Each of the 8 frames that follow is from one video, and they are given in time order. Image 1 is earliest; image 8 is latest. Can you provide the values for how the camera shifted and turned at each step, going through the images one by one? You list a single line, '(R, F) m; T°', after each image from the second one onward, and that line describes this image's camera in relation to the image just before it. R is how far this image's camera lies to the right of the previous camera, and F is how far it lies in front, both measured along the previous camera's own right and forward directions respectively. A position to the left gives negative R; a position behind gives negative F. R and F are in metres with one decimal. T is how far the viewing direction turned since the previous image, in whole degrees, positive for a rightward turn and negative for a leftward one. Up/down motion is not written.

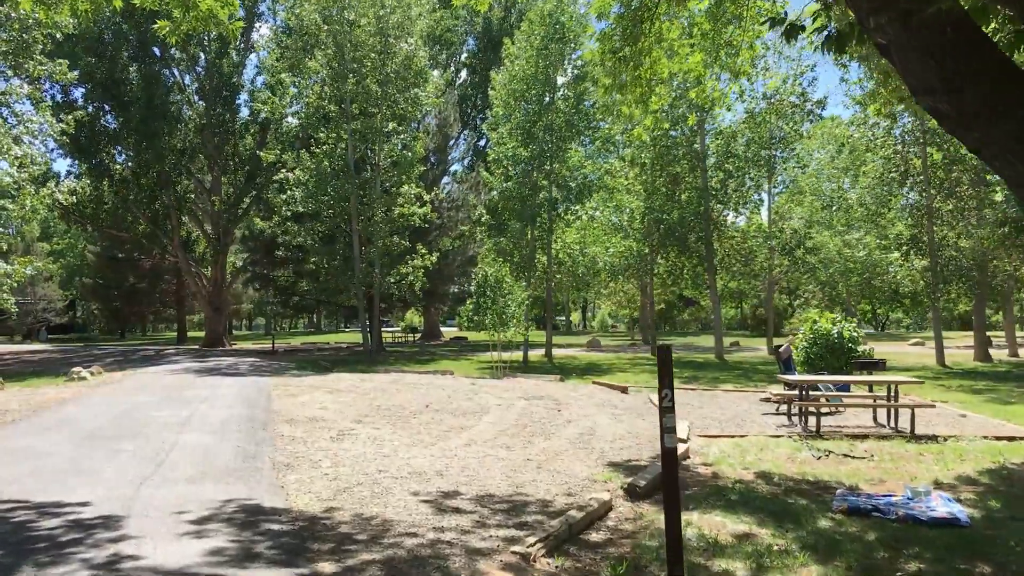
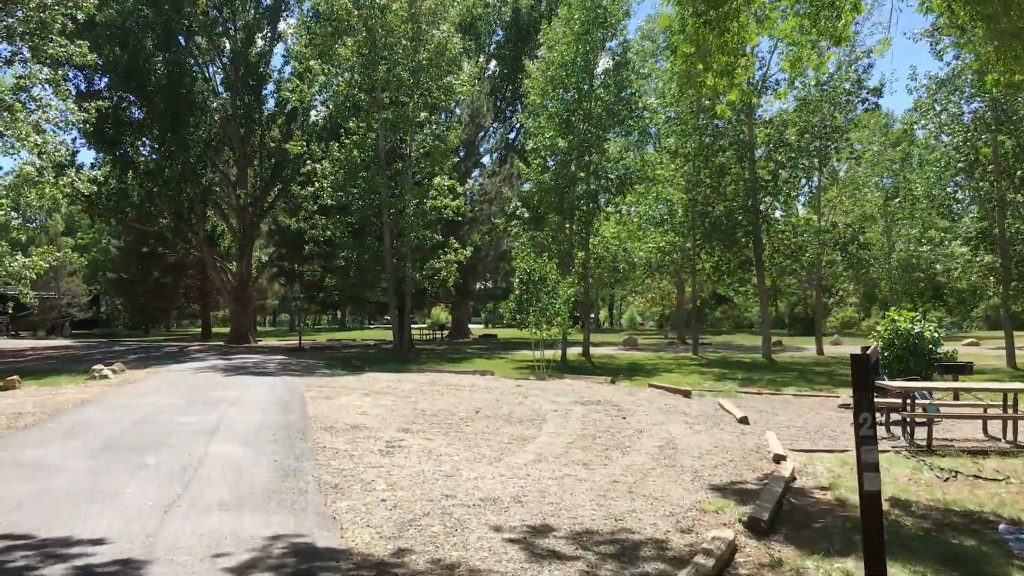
(-0.4, +1.2) m; -1°
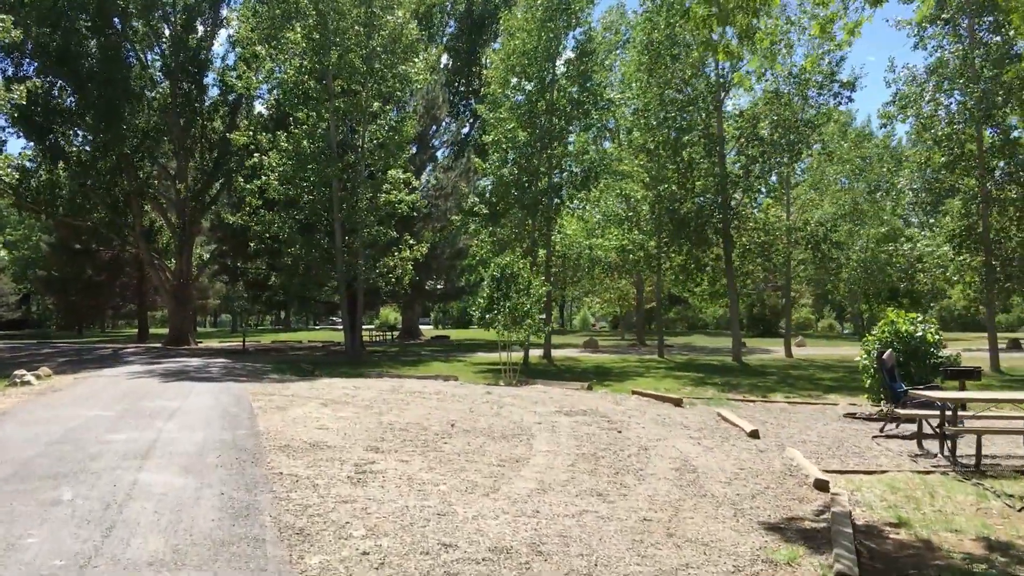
(-0.4, +1.3) m; +3°
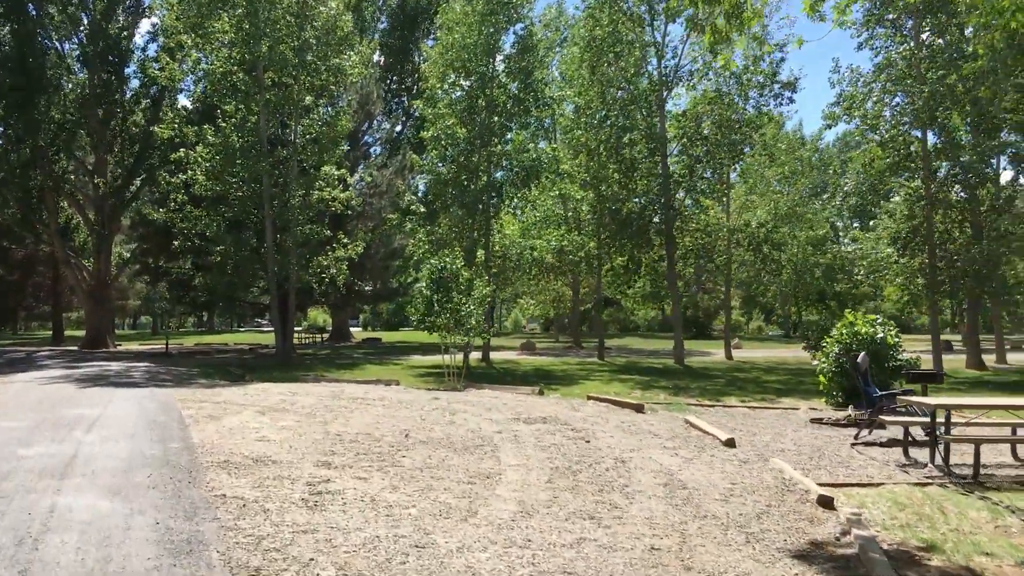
(-0.3, +0.7) m; +4°
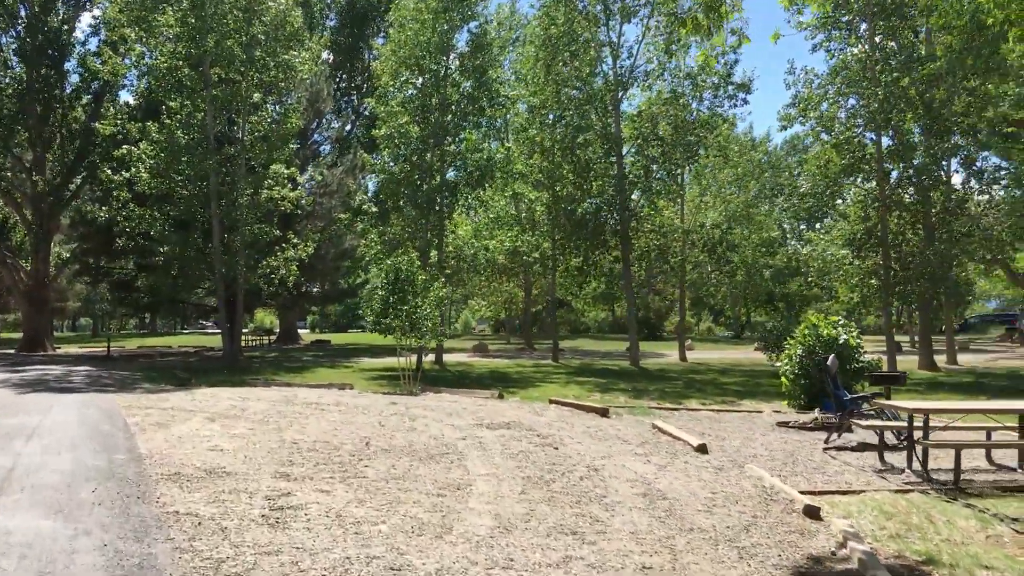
(-0.2, +0.3) m; +3°
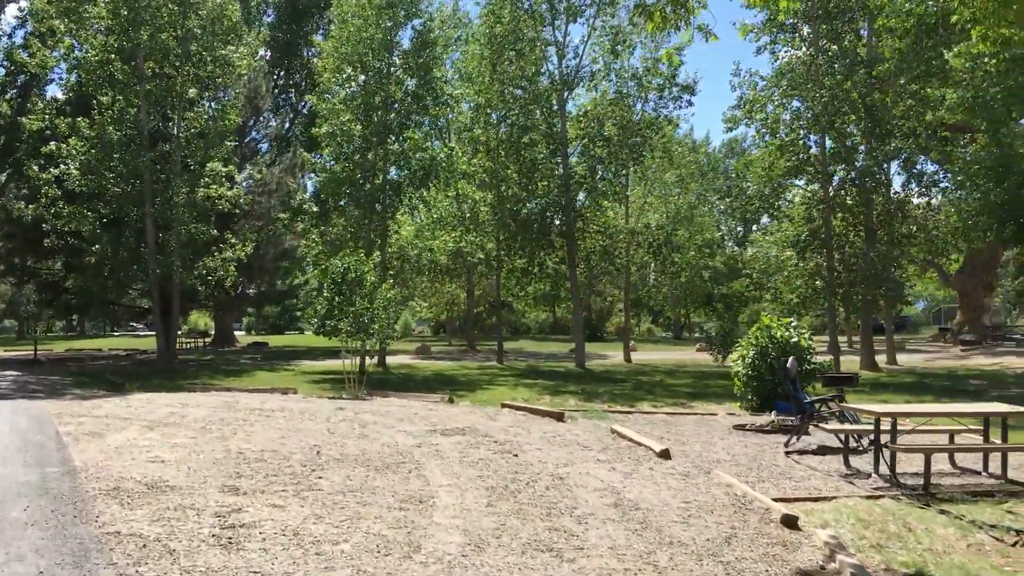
(-0.2, +0.3) m; +4°
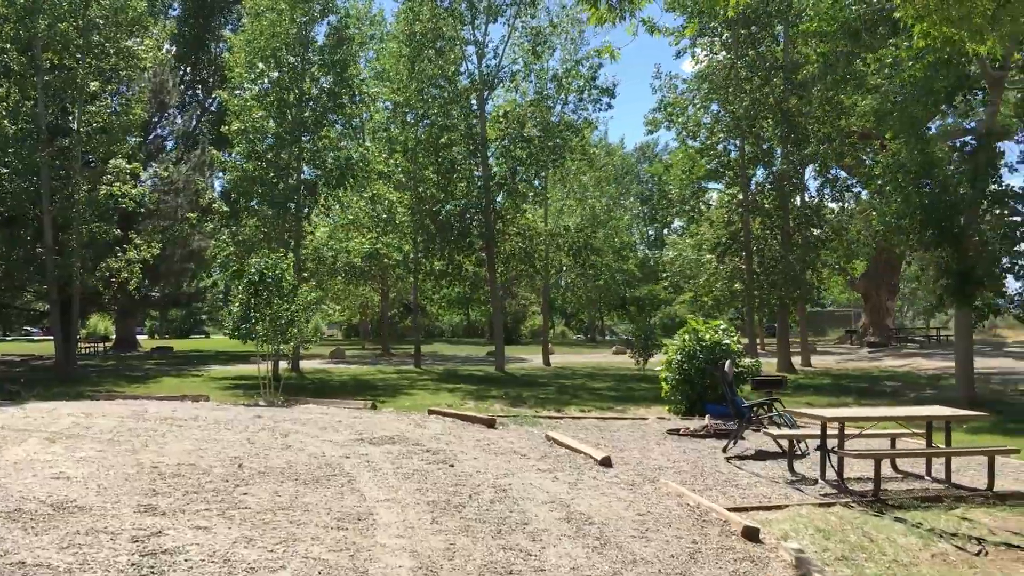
(-0.2, +0.4) m; +5°
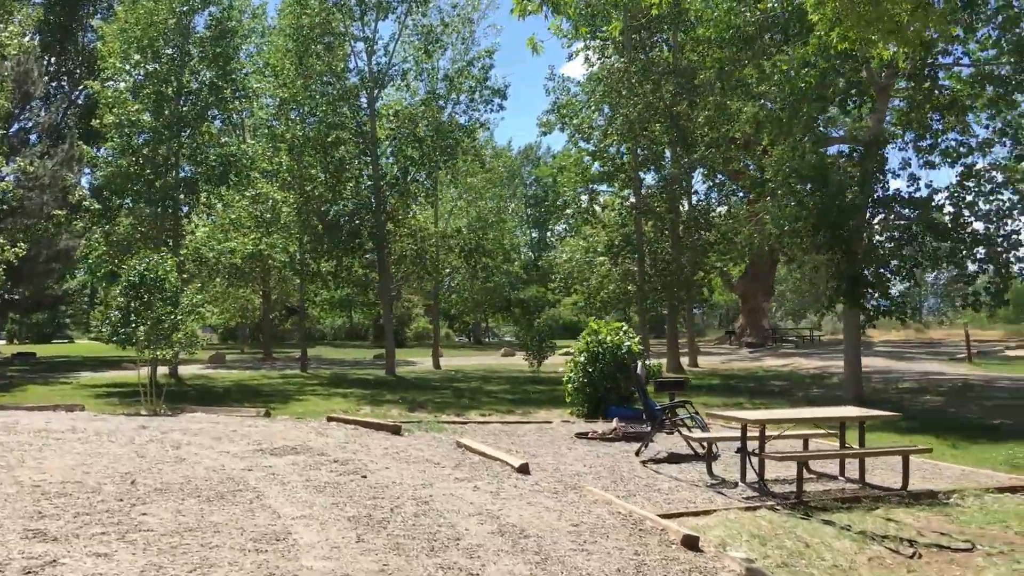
(-0.3, +0.3) m; +7°
